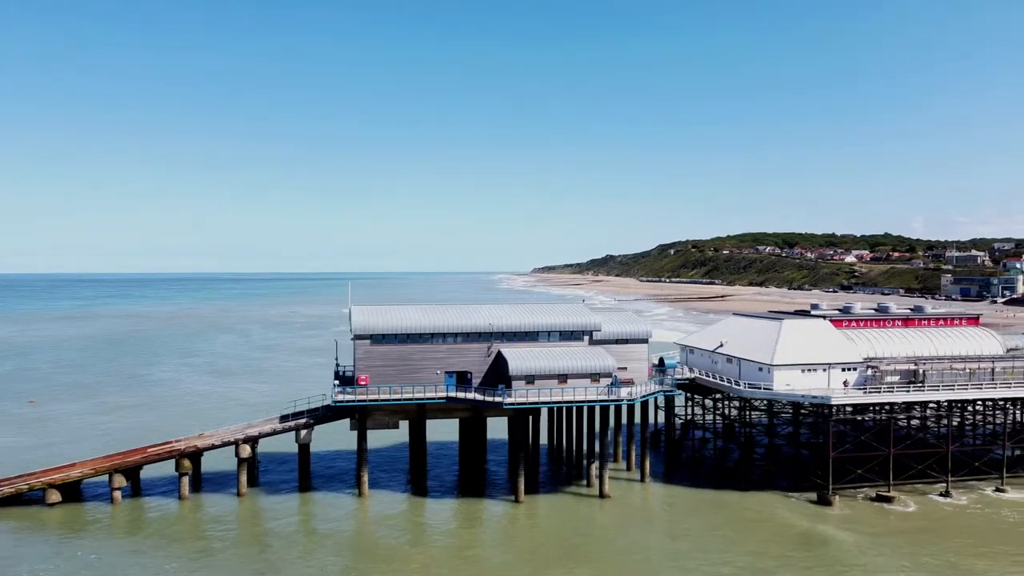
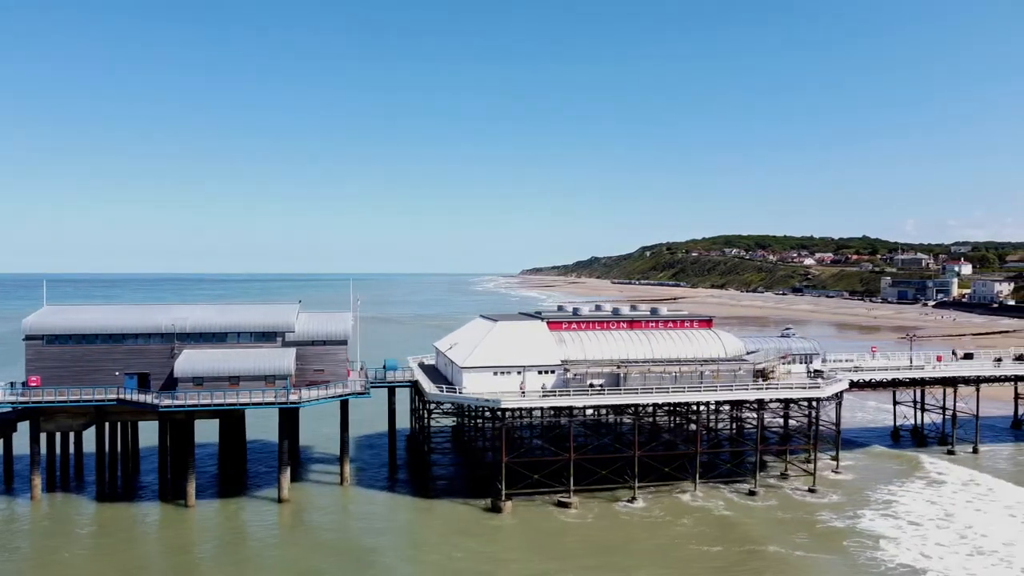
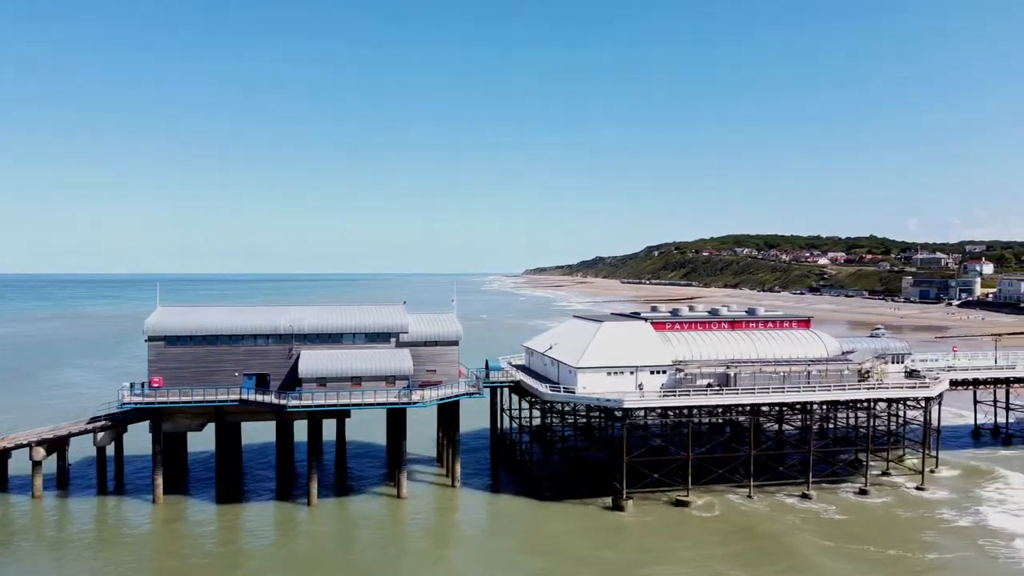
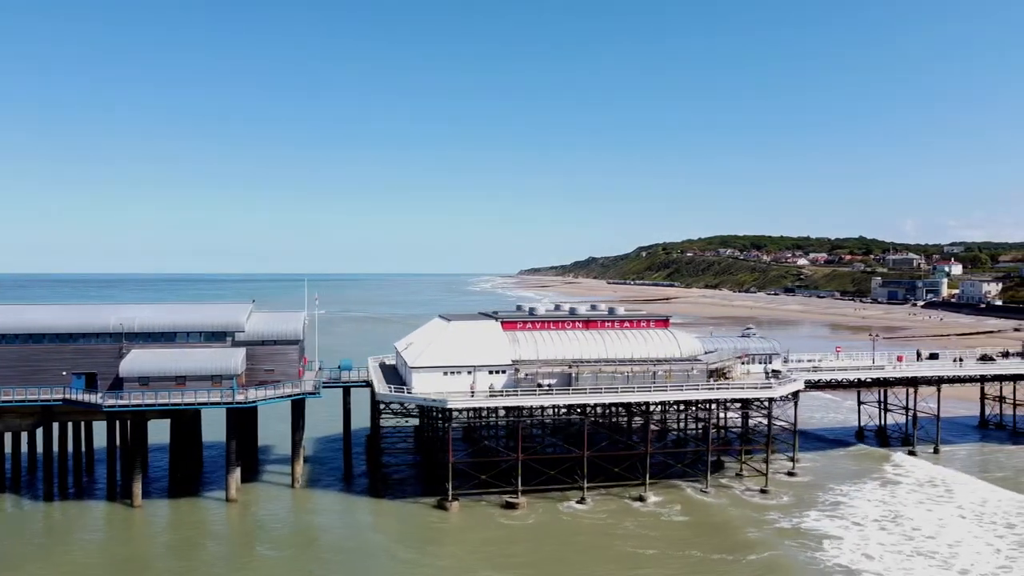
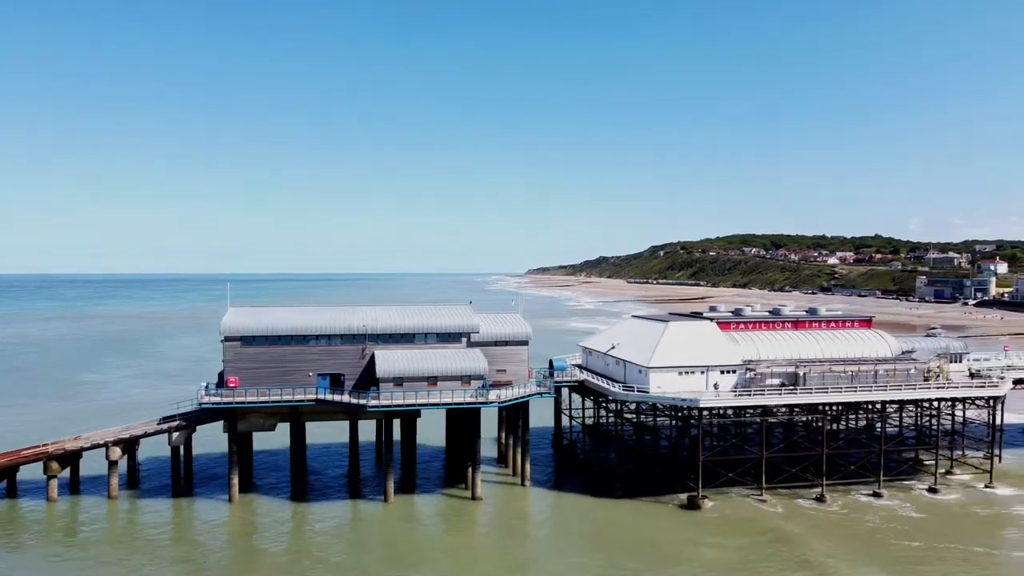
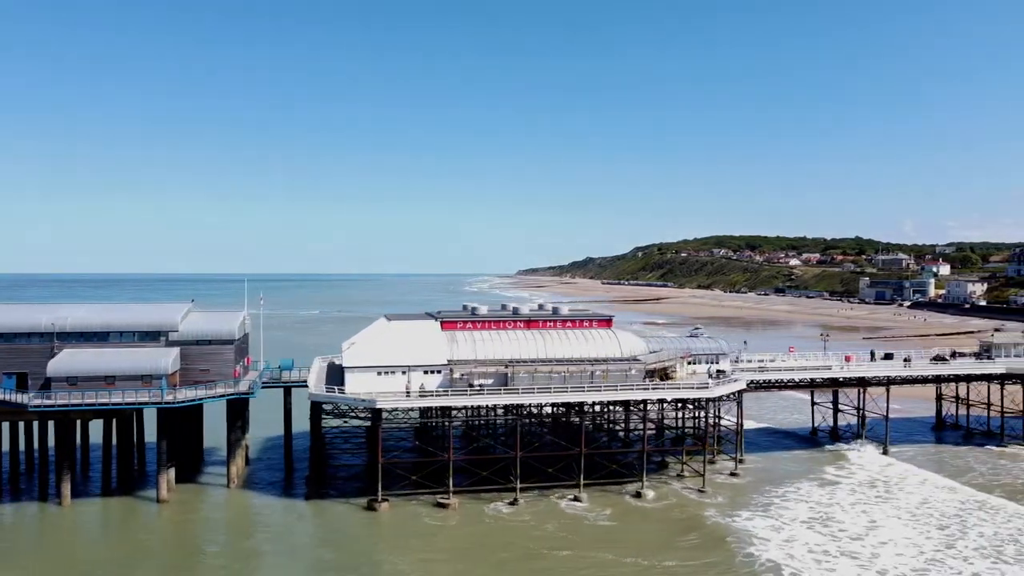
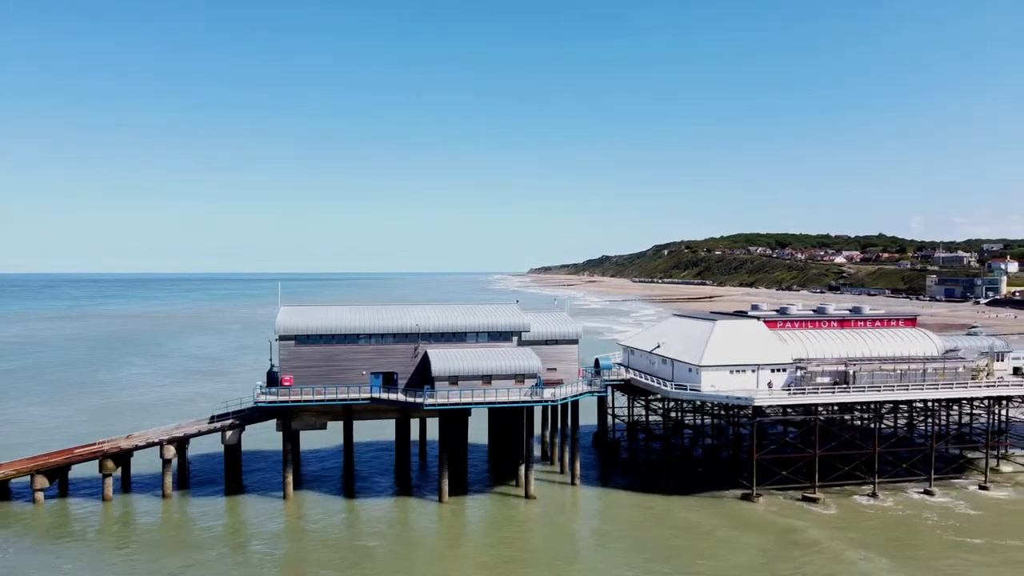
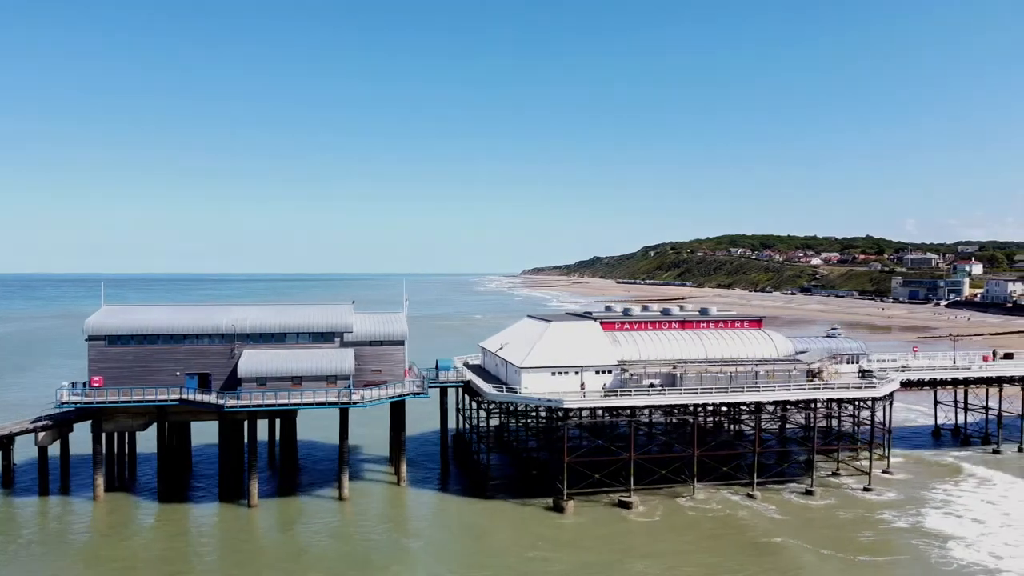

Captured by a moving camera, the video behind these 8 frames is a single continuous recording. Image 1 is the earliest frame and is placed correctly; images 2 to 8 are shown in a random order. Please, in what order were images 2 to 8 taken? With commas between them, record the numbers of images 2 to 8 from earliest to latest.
7, 5, 3, 8, 2, 4, 6
